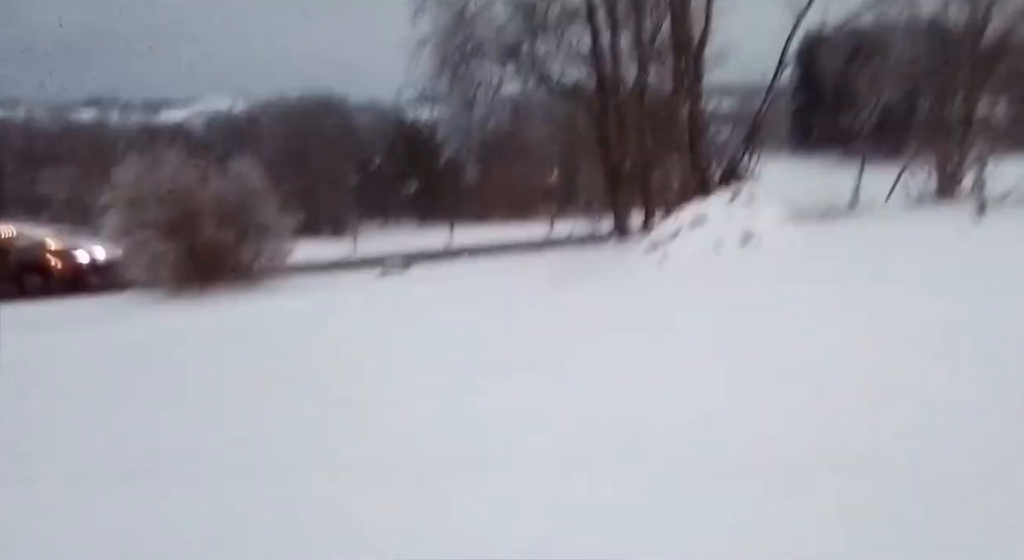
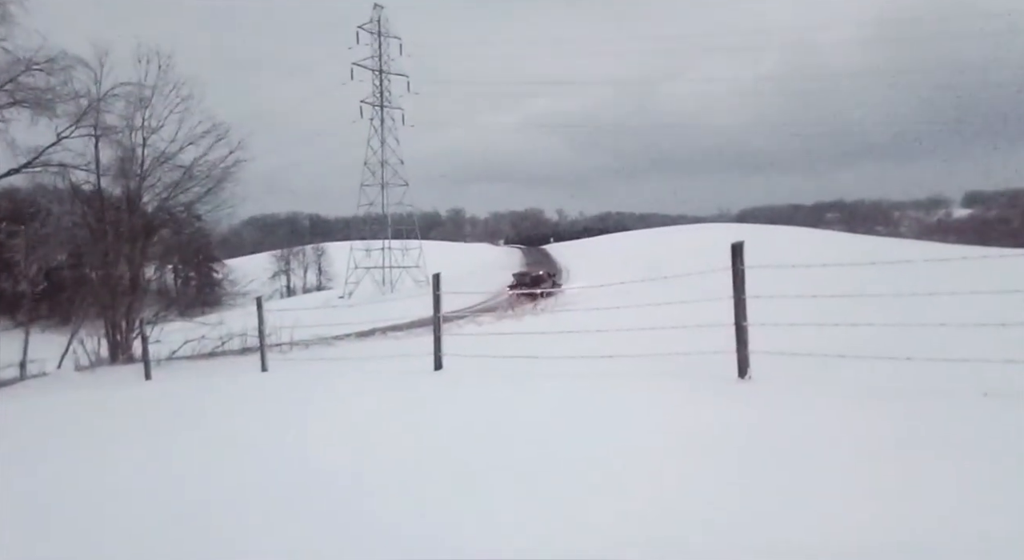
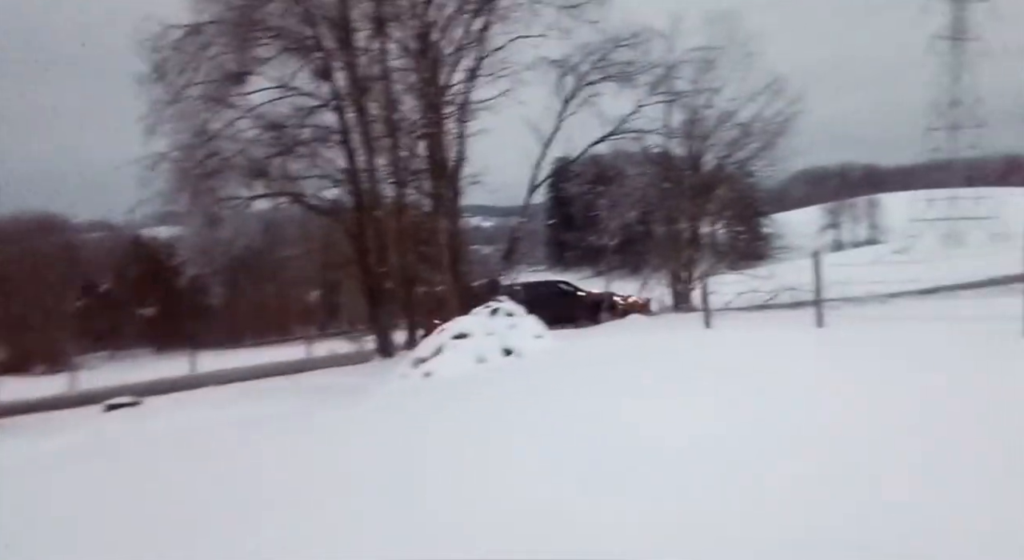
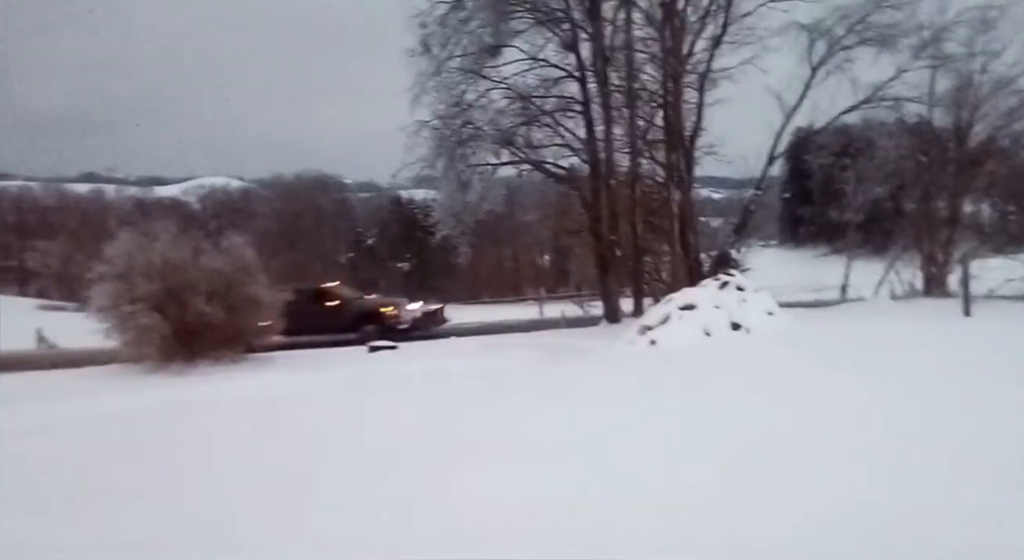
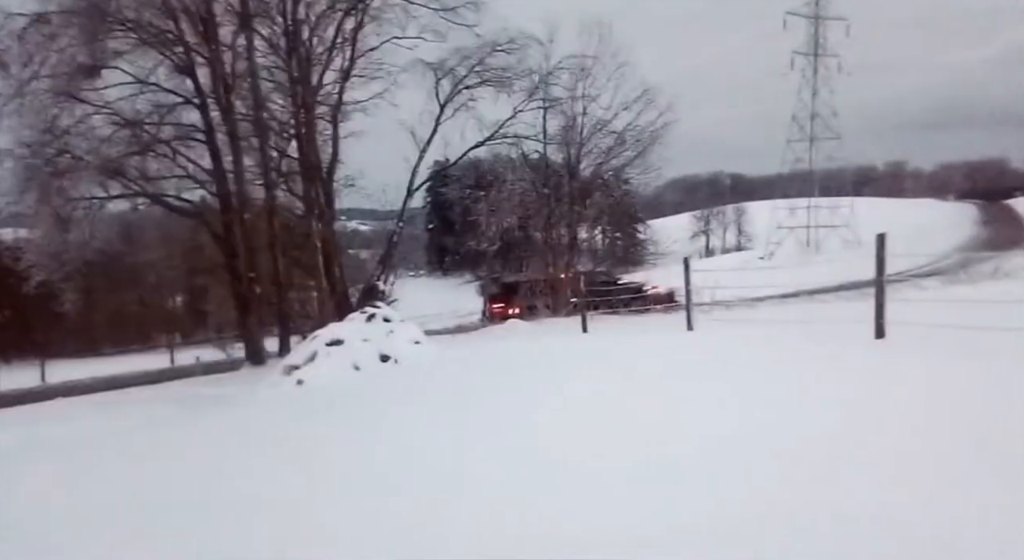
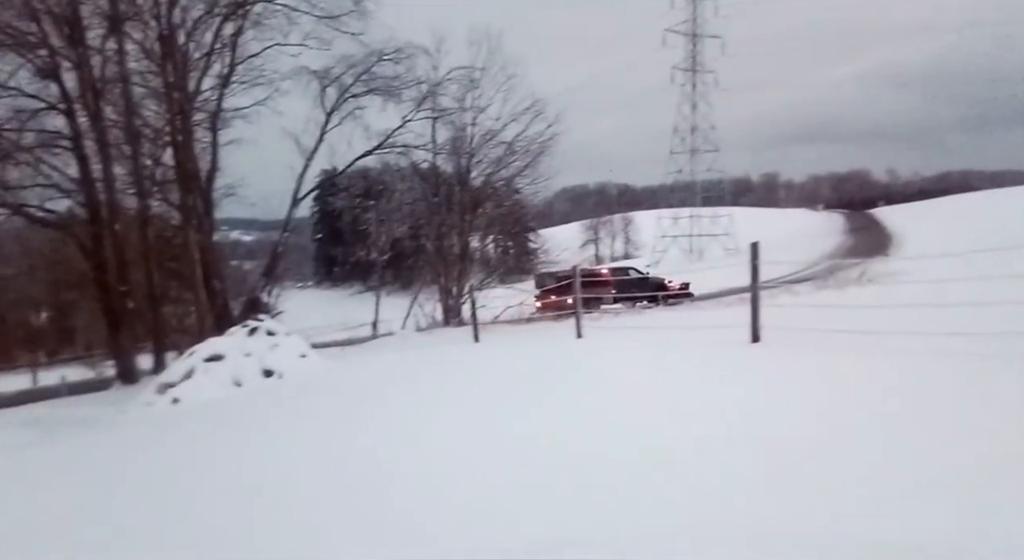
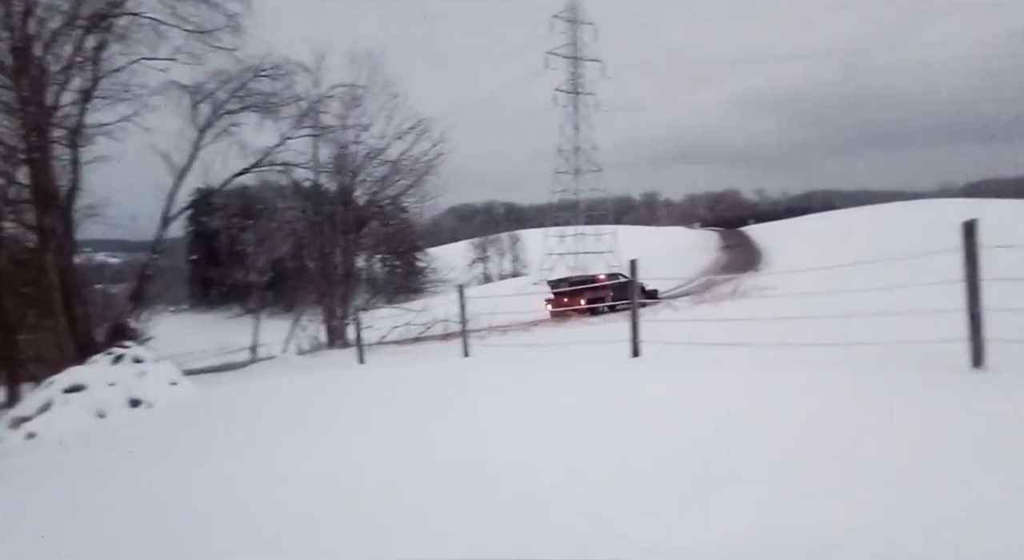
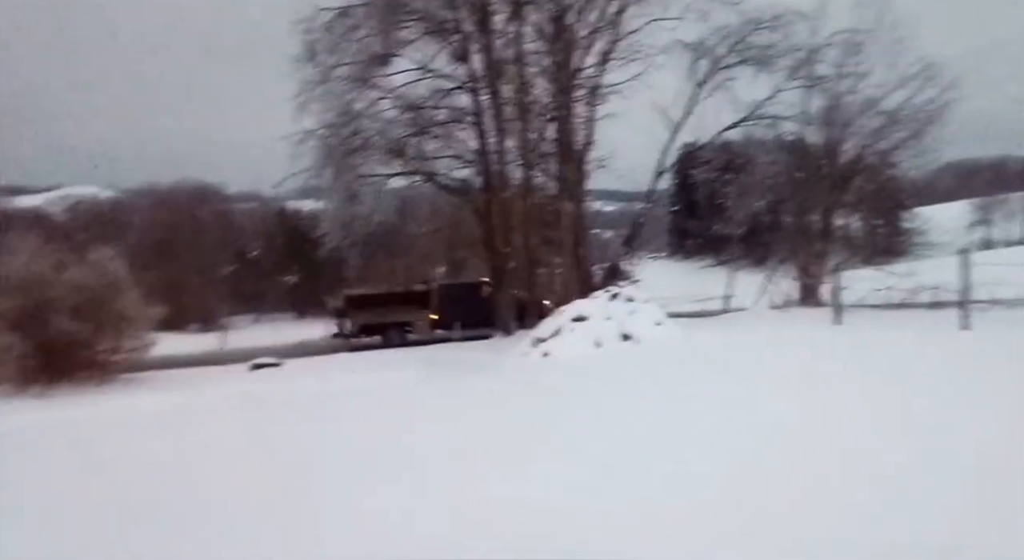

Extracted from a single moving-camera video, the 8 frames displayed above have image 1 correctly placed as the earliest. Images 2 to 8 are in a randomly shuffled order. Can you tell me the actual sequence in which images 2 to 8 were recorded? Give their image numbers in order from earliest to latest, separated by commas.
4, 8, 3, 5, 6, 7, 2
